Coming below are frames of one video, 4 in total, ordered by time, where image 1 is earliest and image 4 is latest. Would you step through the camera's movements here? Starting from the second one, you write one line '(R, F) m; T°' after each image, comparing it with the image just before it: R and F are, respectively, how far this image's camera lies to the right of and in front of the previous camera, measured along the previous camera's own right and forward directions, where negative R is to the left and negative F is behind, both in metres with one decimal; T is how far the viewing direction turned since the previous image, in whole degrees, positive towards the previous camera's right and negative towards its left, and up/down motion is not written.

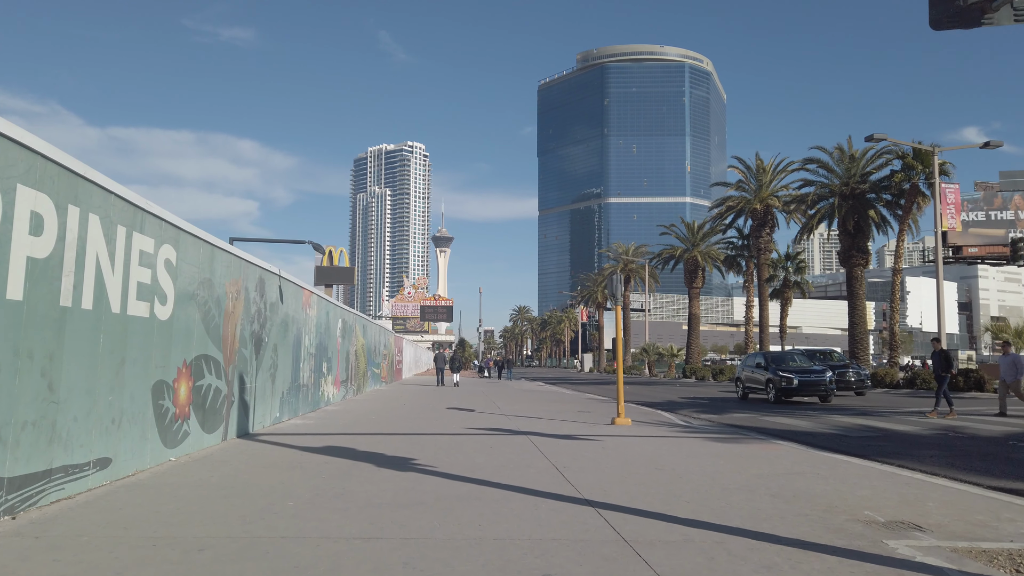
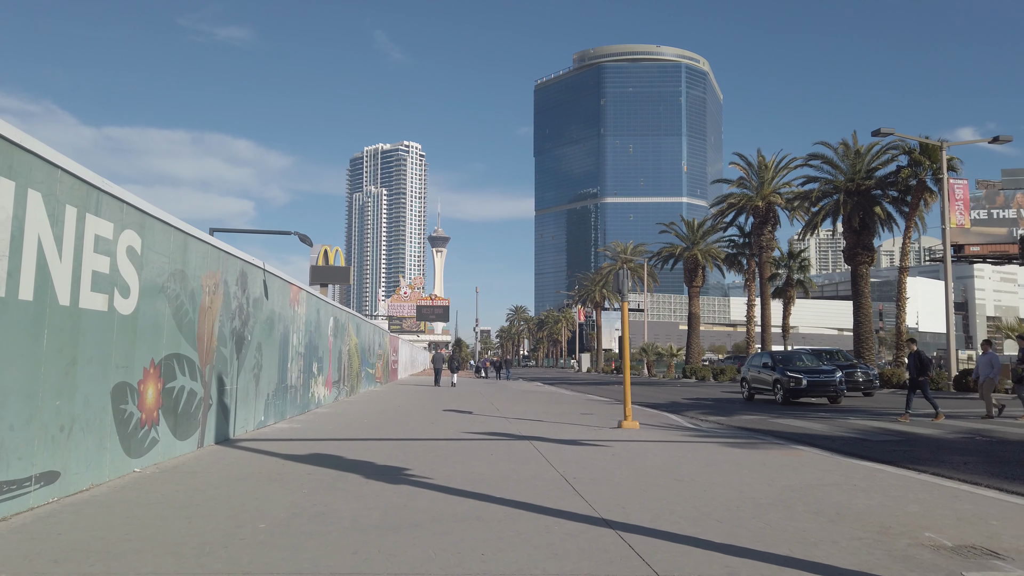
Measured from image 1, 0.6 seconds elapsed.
(-0.1, +0.9) m; 0°
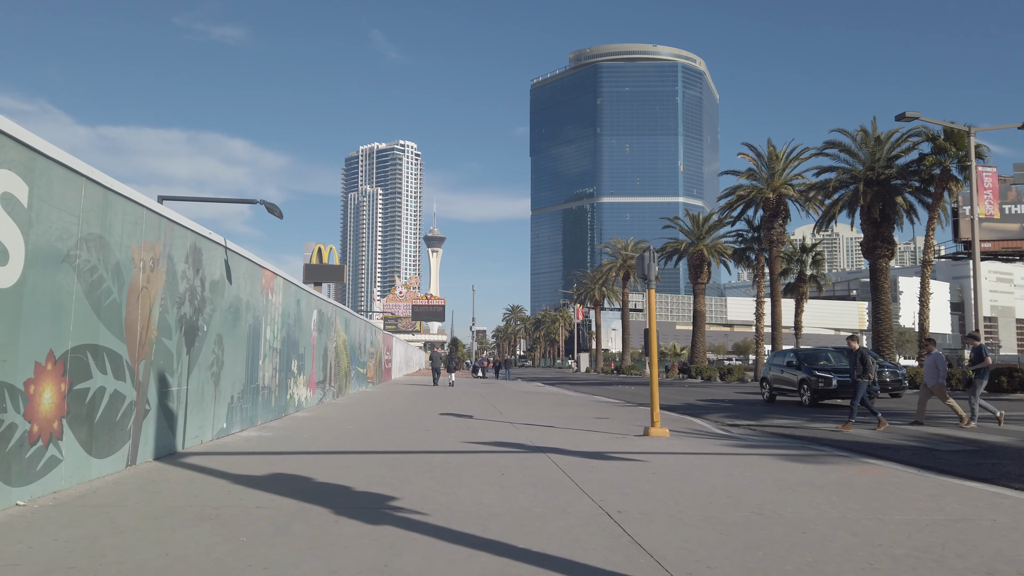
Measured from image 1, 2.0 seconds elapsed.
(-0.2, +2.1) m; 0°
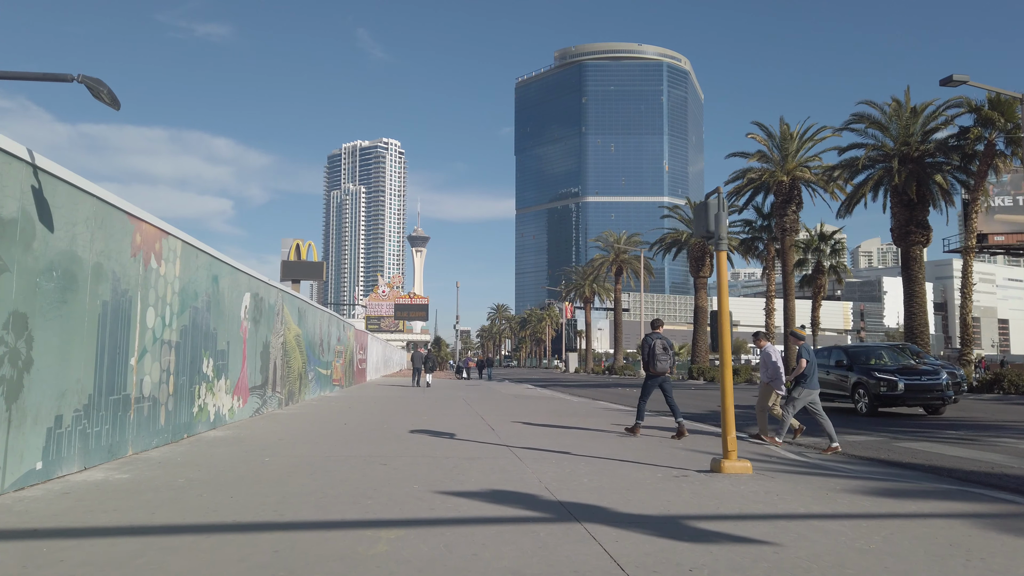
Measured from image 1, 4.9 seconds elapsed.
(-0.2, +4.3) m; +1°
